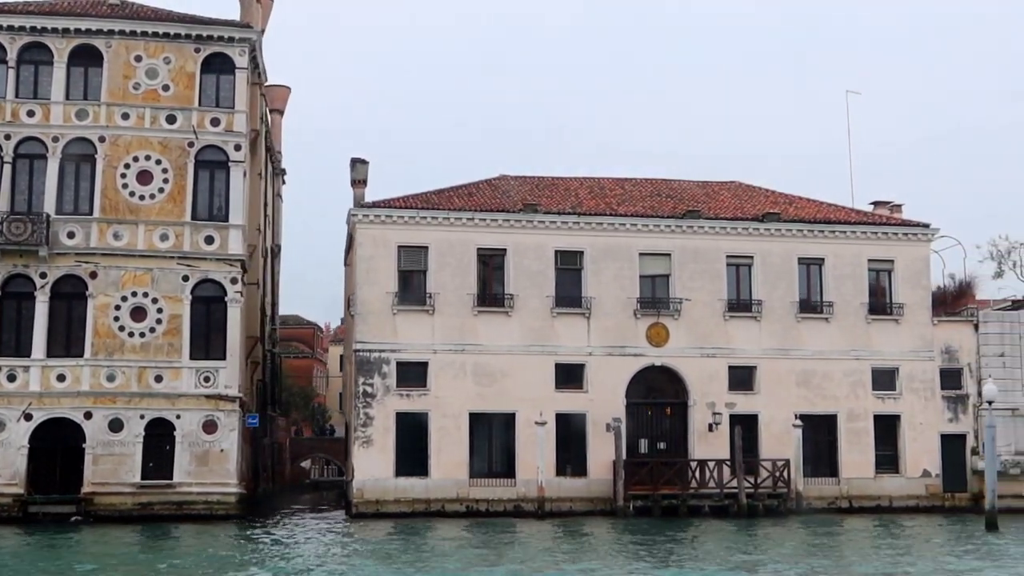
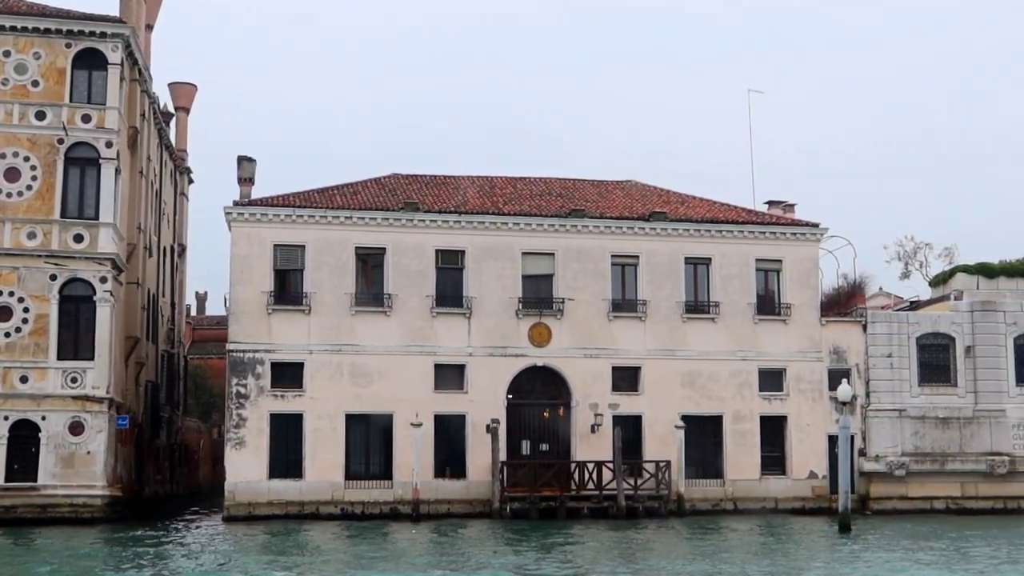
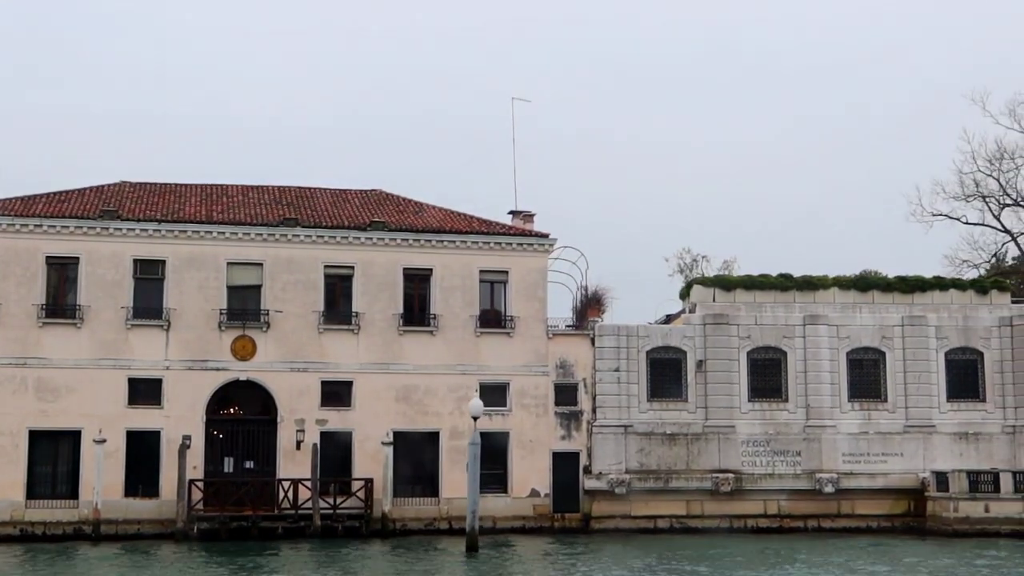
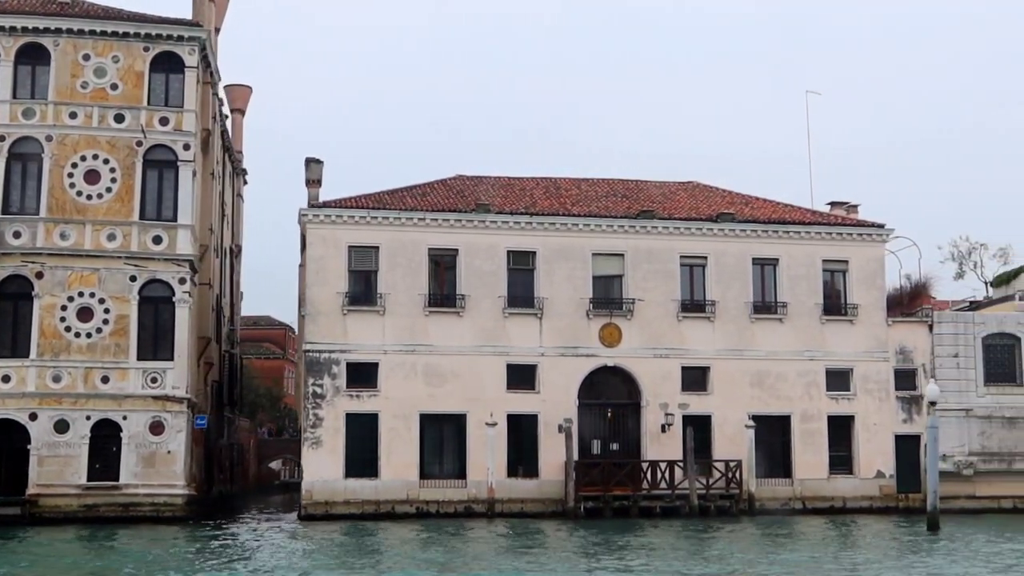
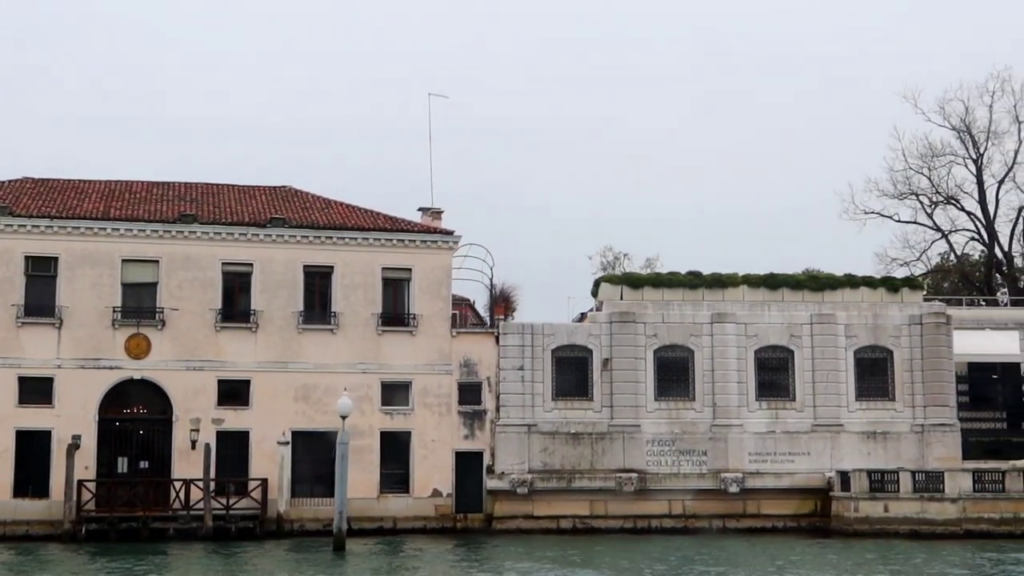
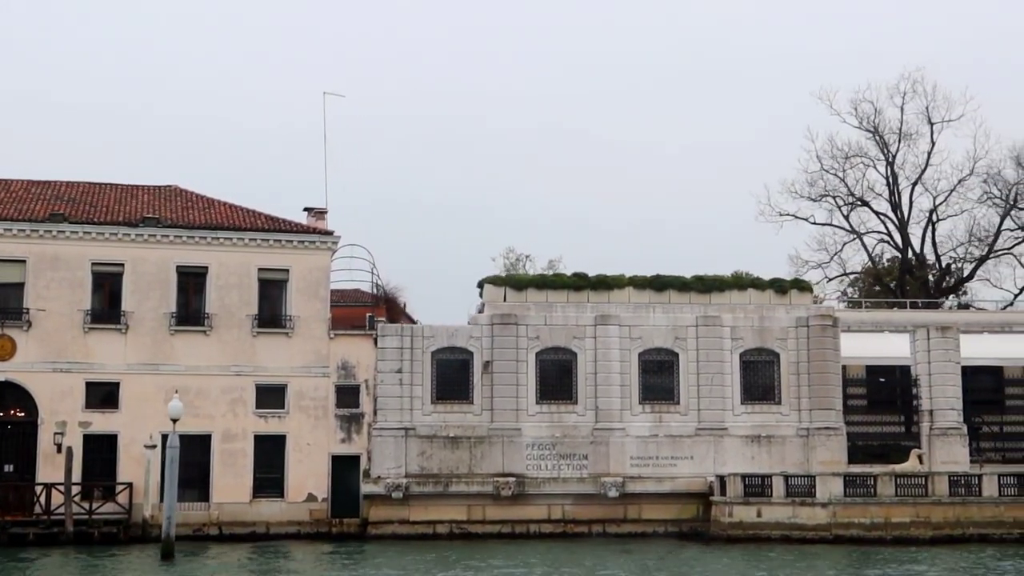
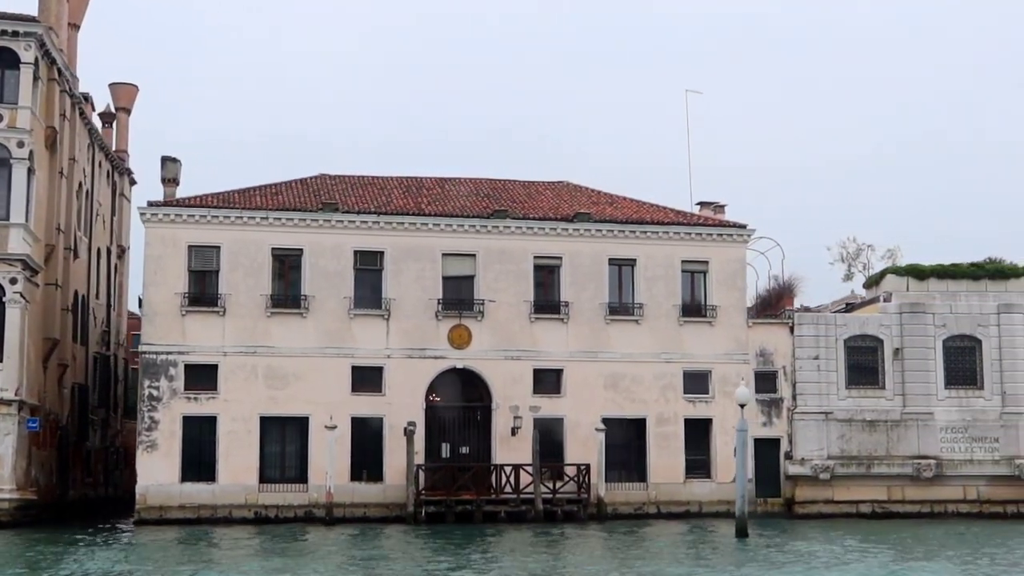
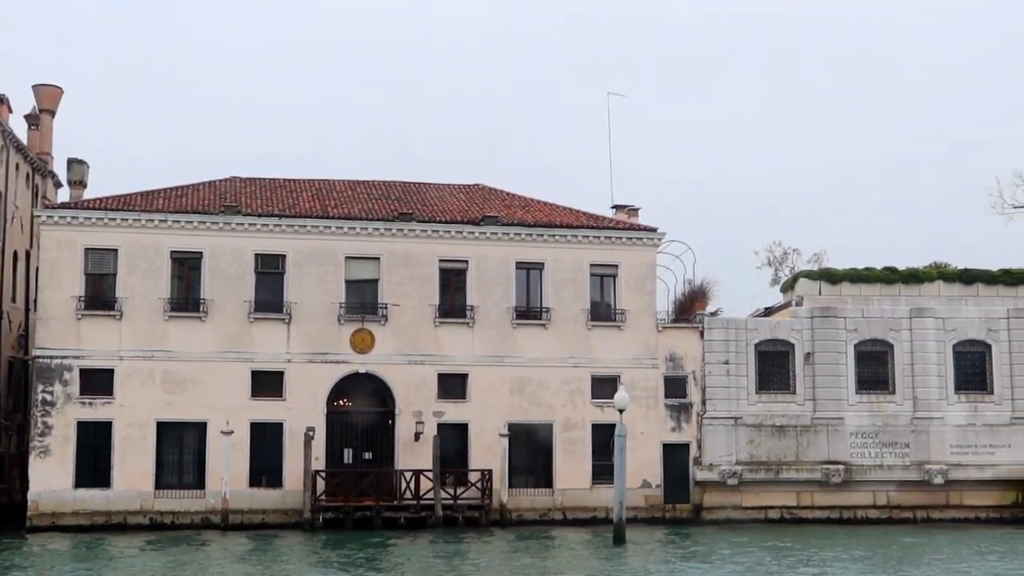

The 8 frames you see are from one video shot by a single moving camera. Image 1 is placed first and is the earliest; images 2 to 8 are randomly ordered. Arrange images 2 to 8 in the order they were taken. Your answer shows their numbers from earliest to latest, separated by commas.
4, 2, 7, 8, 3, 5, 6
